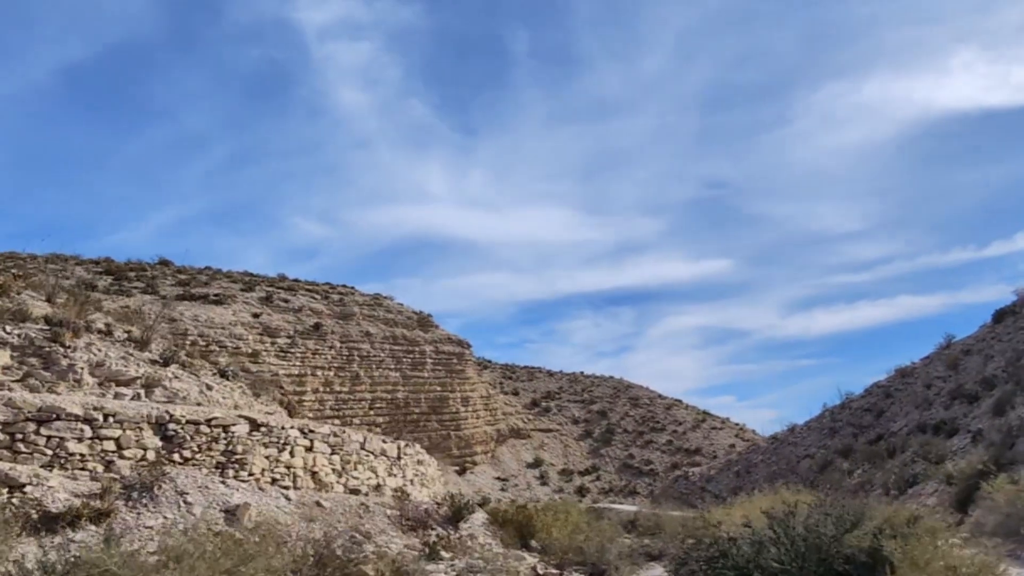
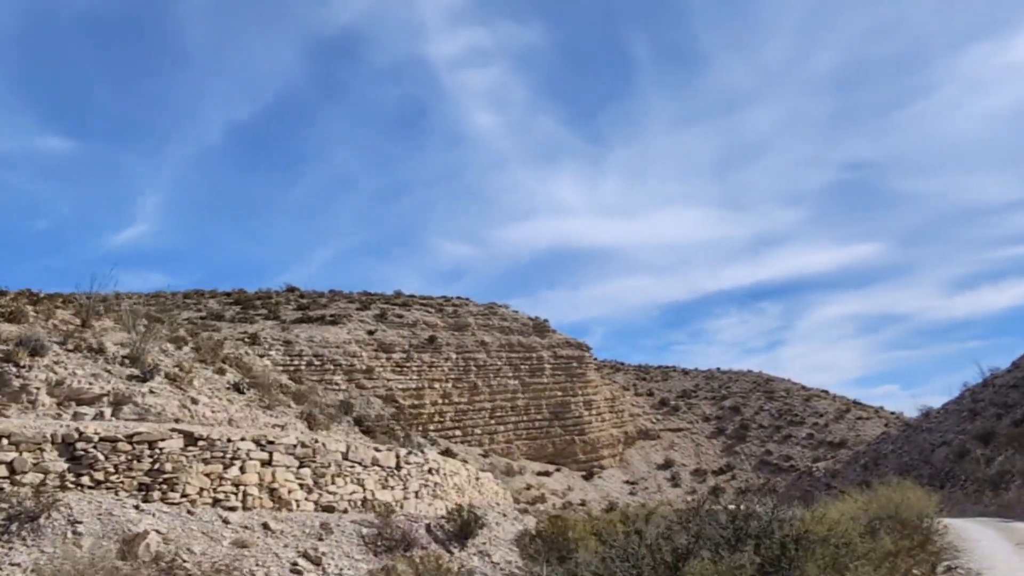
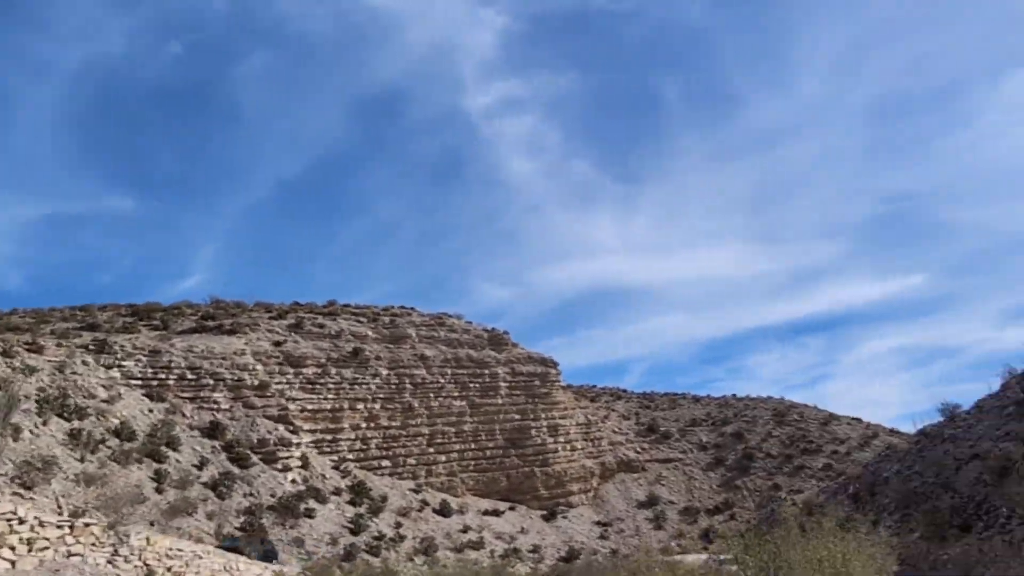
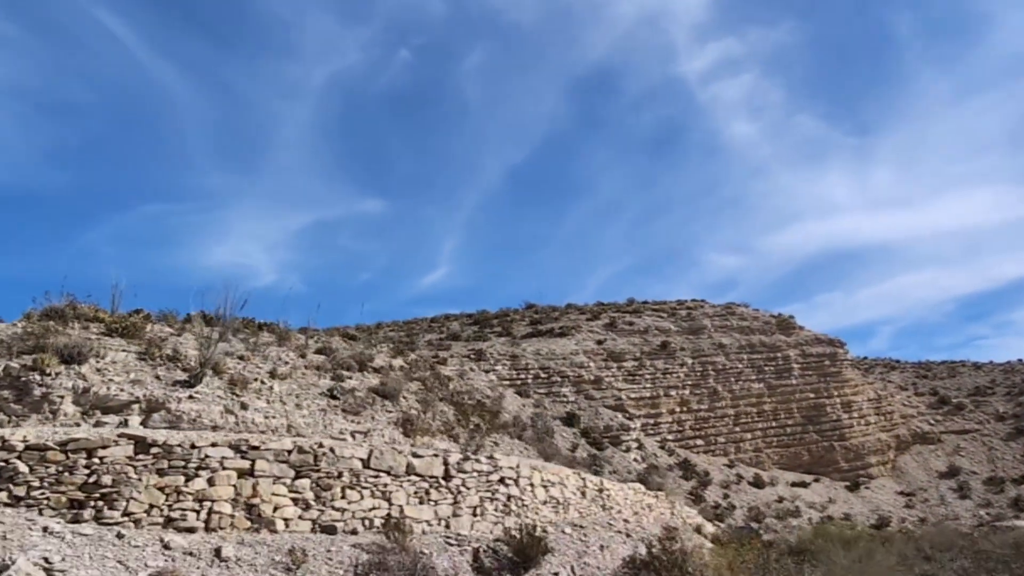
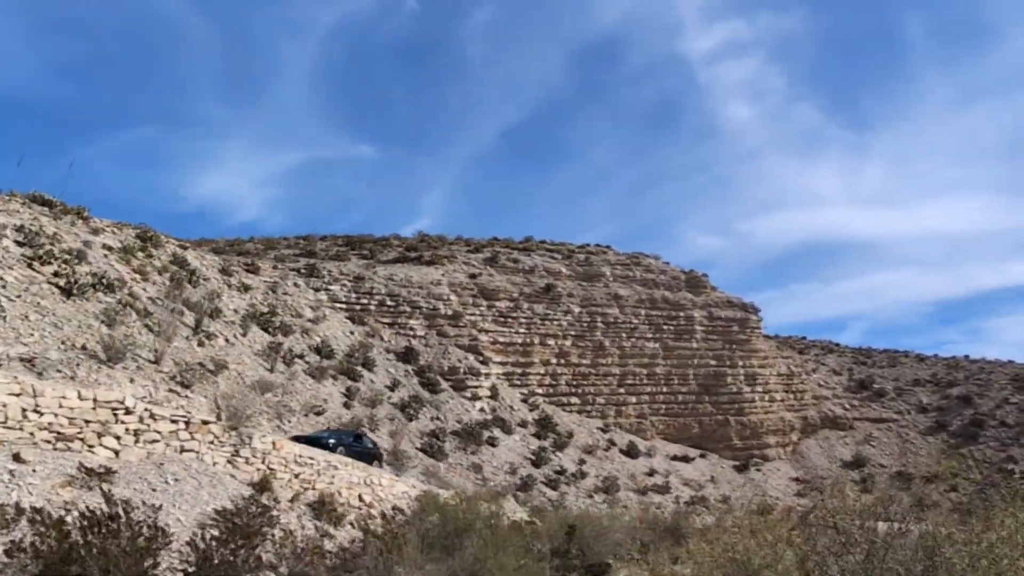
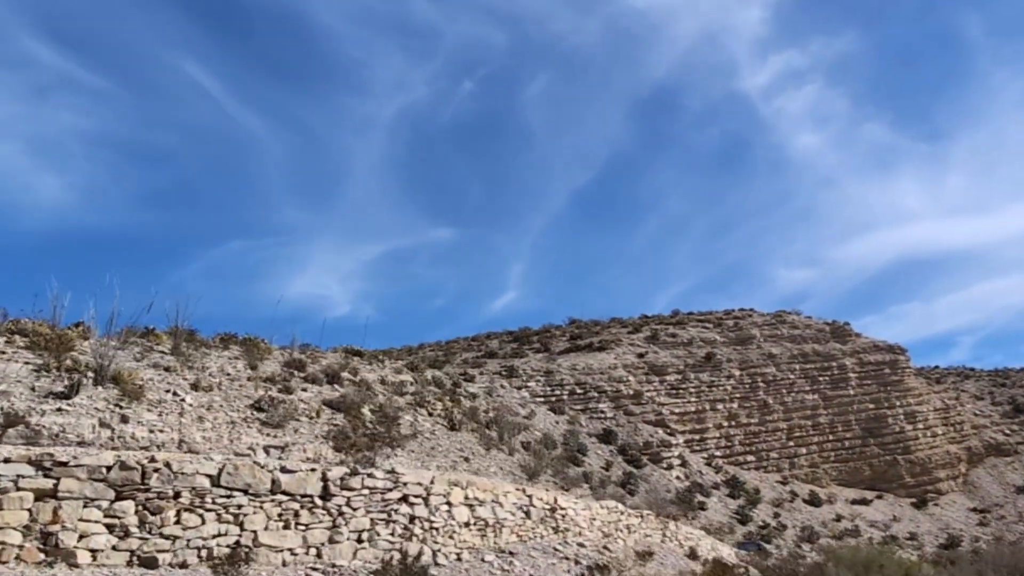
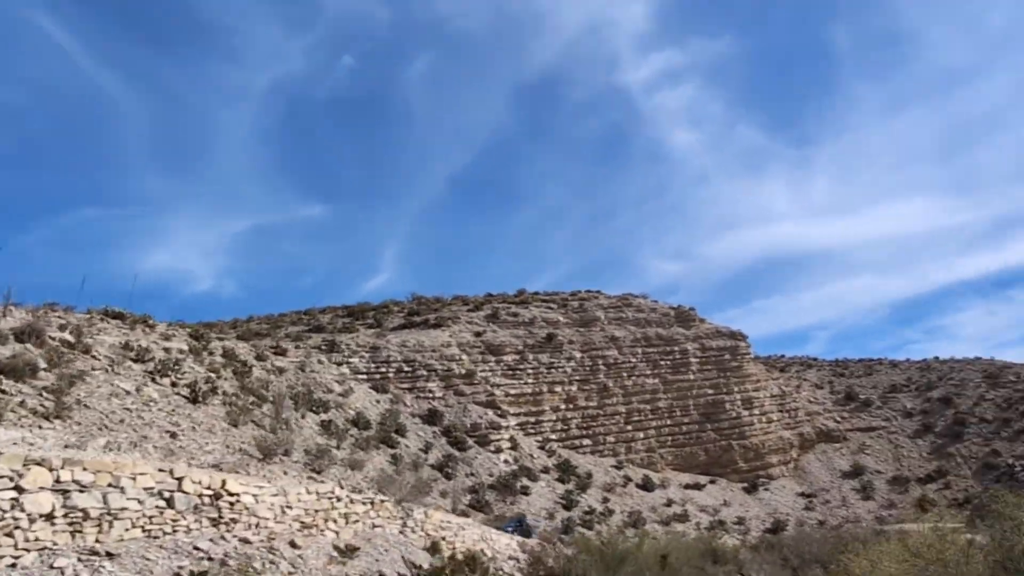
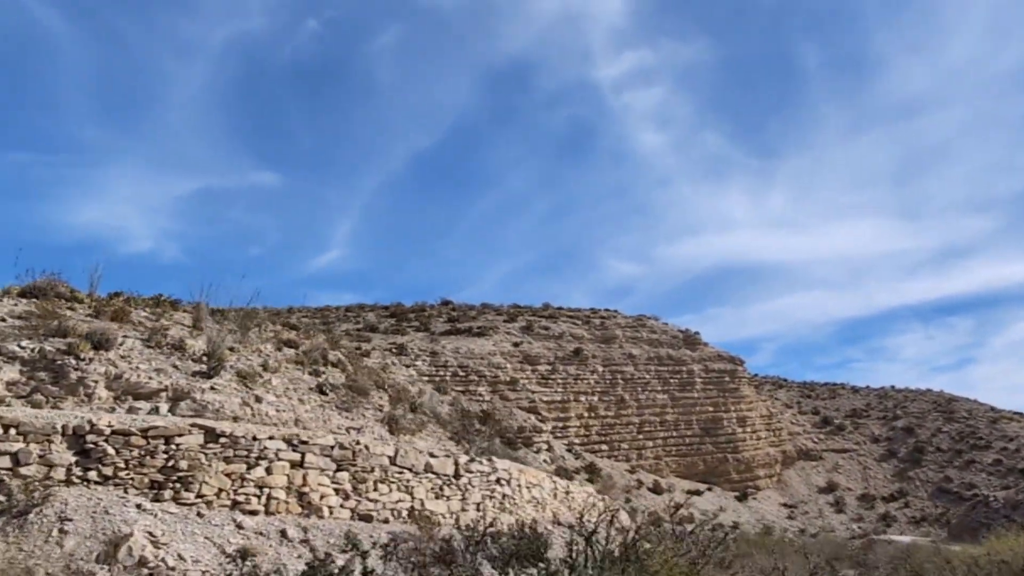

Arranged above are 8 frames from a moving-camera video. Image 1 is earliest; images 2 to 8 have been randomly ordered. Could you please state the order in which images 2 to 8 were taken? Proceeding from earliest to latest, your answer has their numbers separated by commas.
2, 8, 4, 6, 7, 3, 5
